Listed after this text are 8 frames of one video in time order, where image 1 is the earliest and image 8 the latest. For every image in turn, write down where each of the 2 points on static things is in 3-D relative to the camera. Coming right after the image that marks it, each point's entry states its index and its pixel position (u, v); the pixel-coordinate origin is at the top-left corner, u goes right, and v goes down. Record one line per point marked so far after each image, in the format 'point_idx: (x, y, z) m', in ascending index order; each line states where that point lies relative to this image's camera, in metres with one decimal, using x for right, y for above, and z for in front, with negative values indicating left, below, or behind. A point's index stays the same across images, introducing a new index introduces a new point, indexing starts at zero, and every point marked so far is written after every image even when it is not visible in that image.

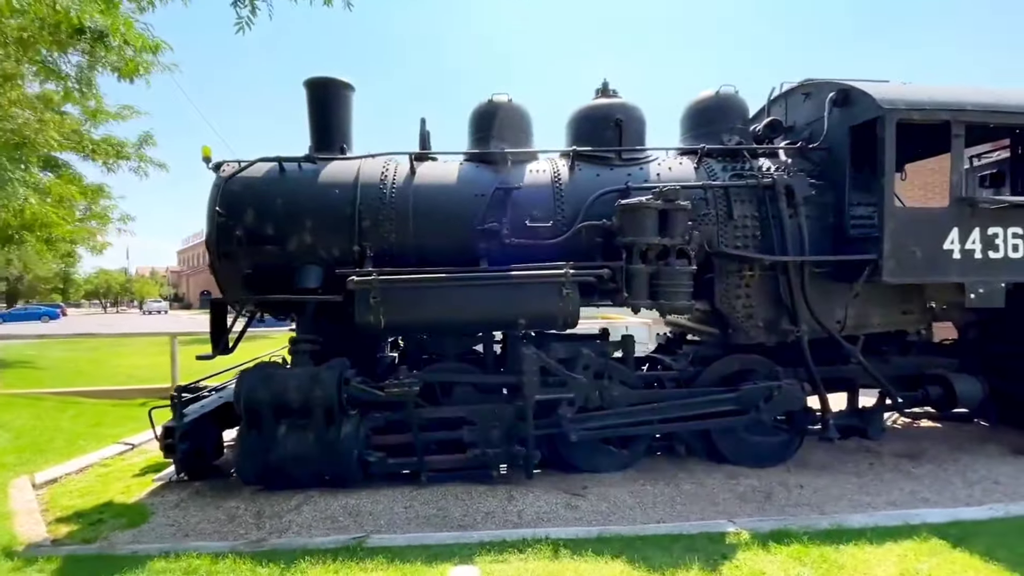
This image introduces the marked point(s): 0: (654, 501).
0: (+1.5, -2.3, +5.2) m
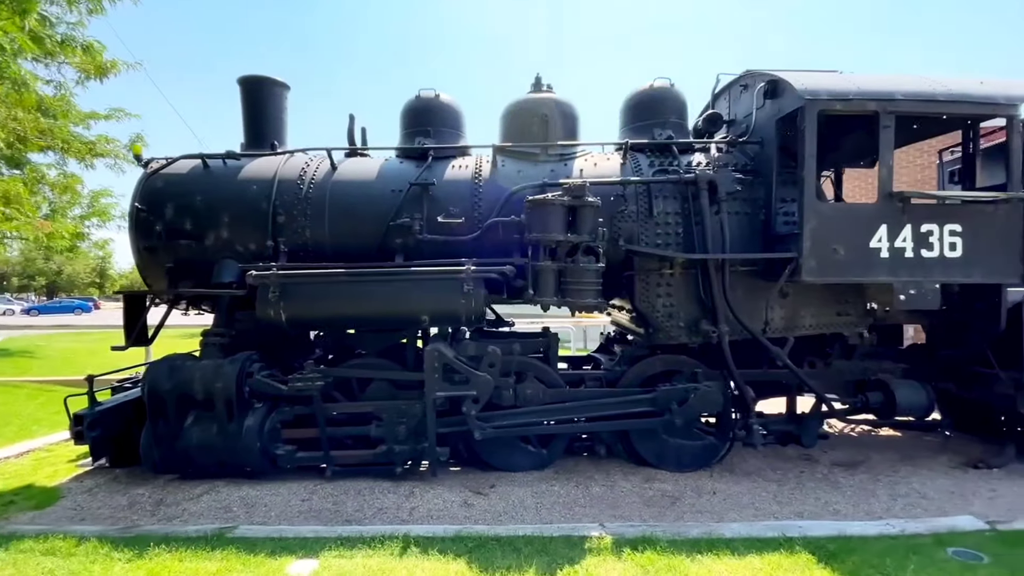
0: (+0.4, -2.2, +5.1) m
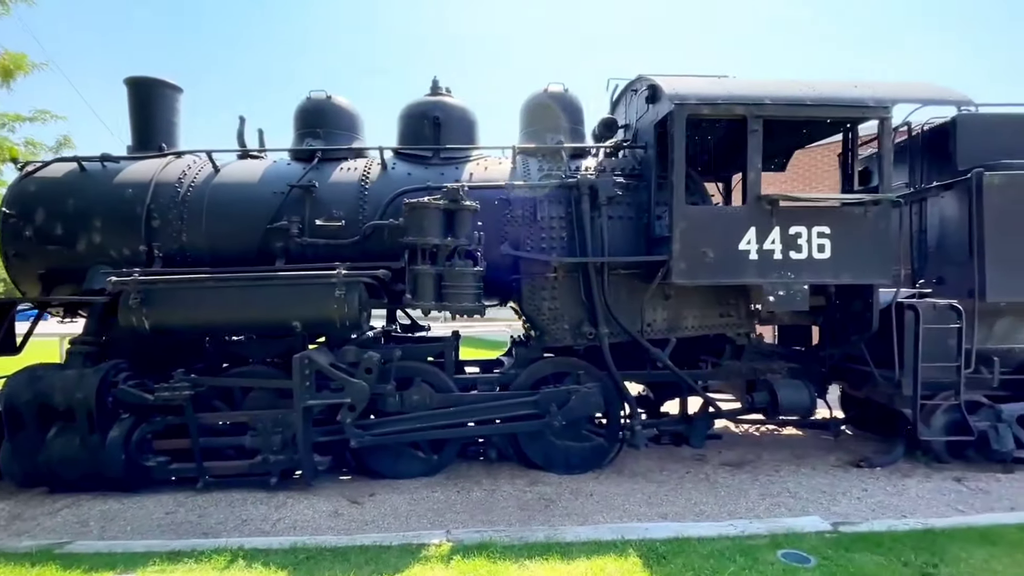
0: (-0.9, -2.3, +5.0) m
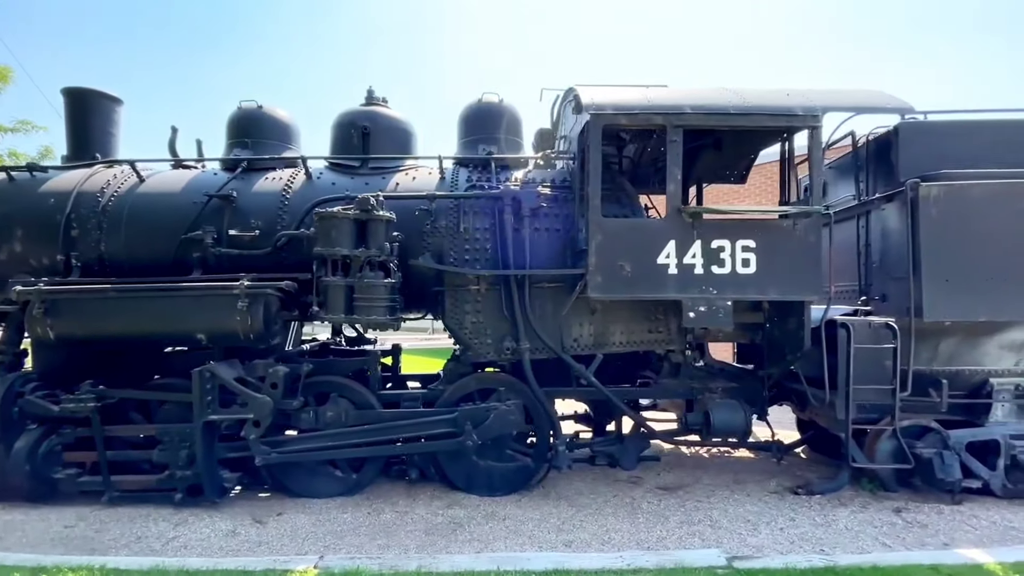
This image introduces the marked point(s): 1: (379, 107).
0: (-1.8, -2.4, +4.8) m
1: (-1.7, +2.4, +6.4) m
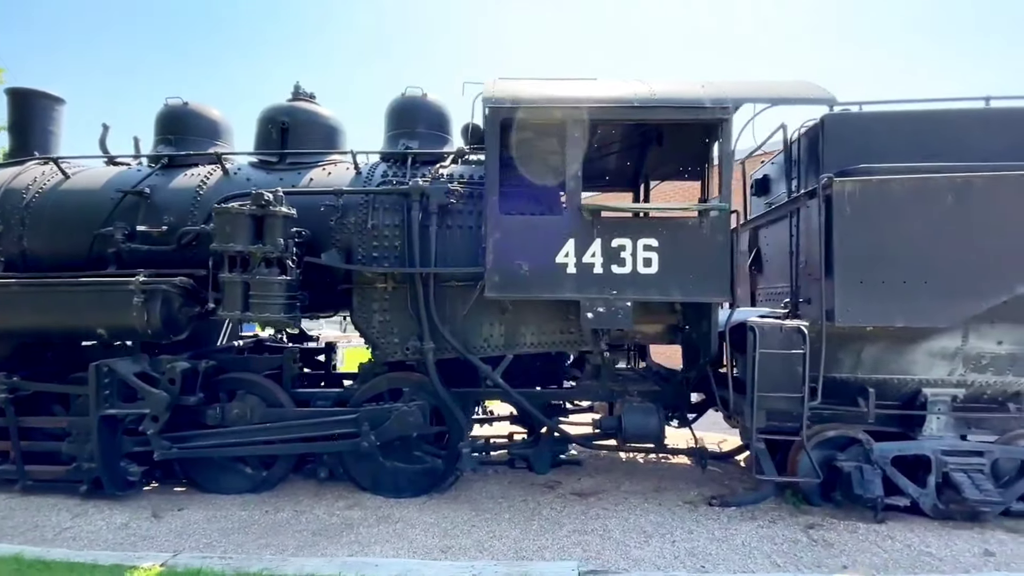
0: (-2.9, -2.4, +4.8) m
1: (-2.7, +2.4, +6.4) m
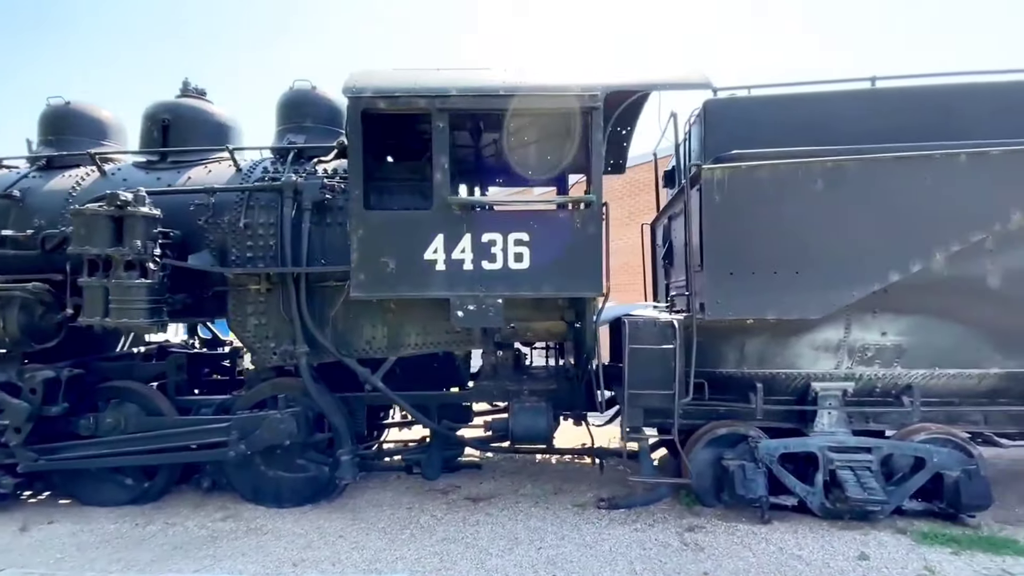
0: (-4.1, -2.4, +4.6) m
1: (-4.0, +2.4, +6.1) m
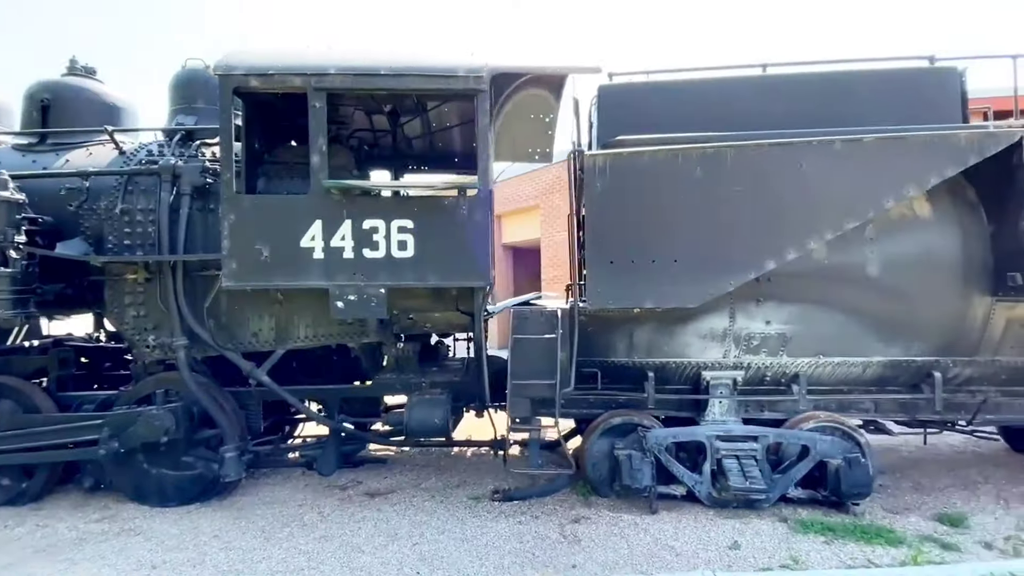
0: (-5.2, -2.3, +4.4) m
1: (-5.2, +2.5, +5.8) m
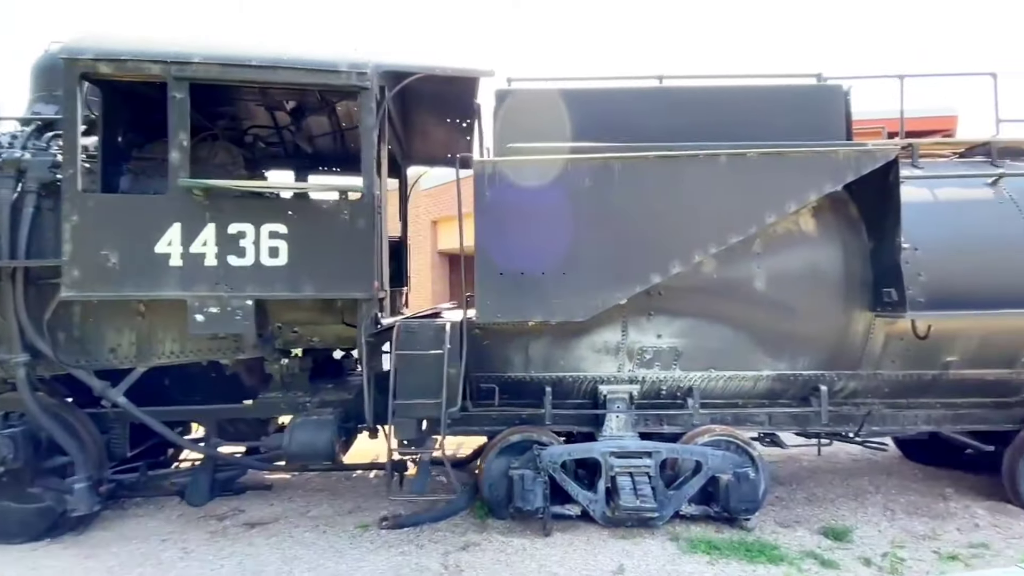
0: (-6.2, -2.4, +3.6) m
1: (-6.2, +2.4, +5.1) m
